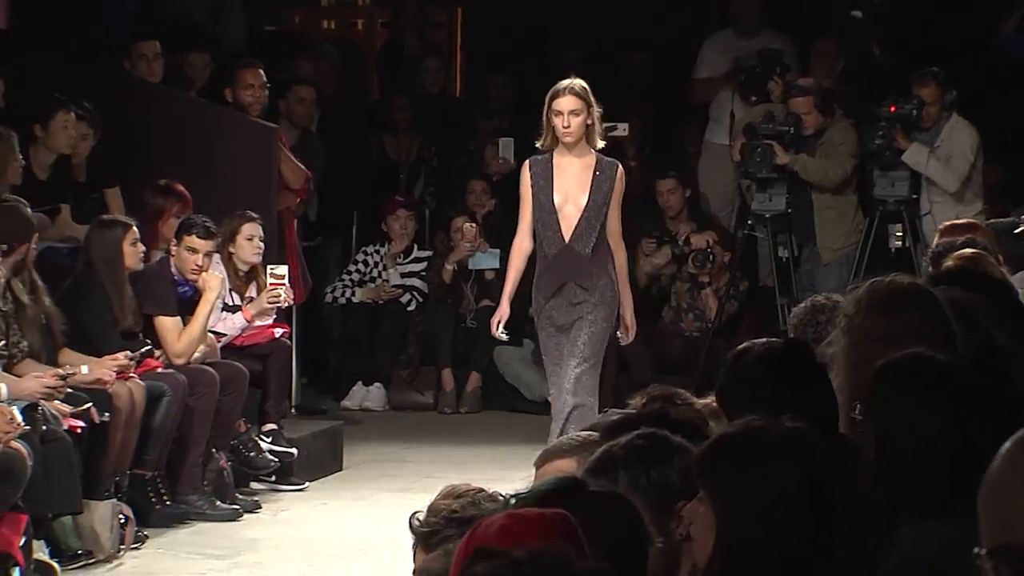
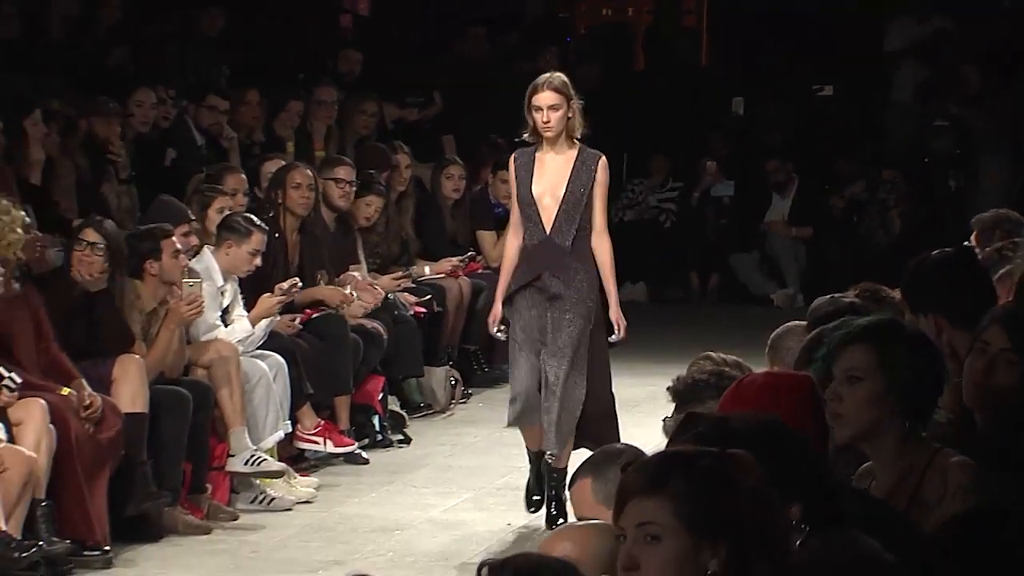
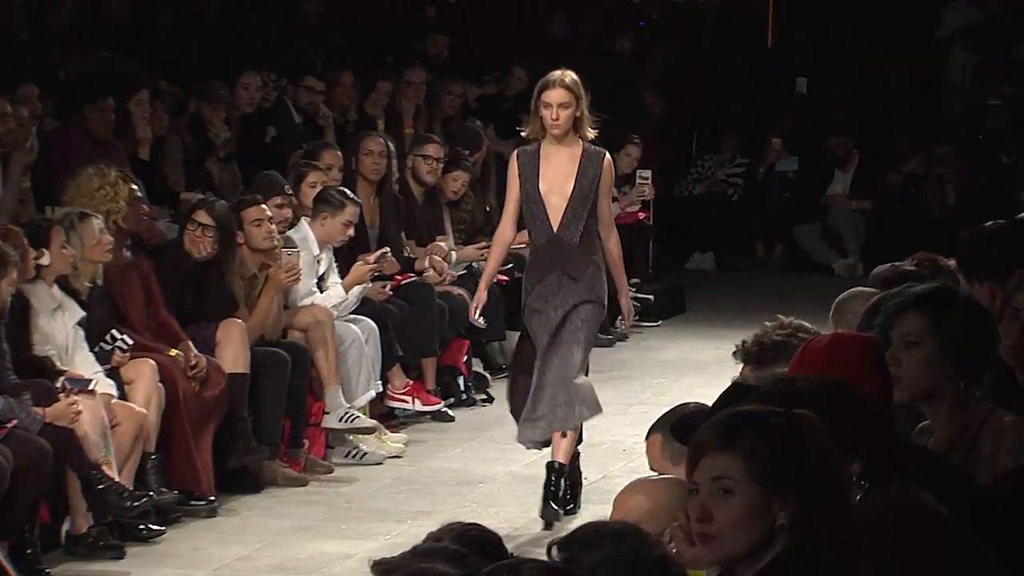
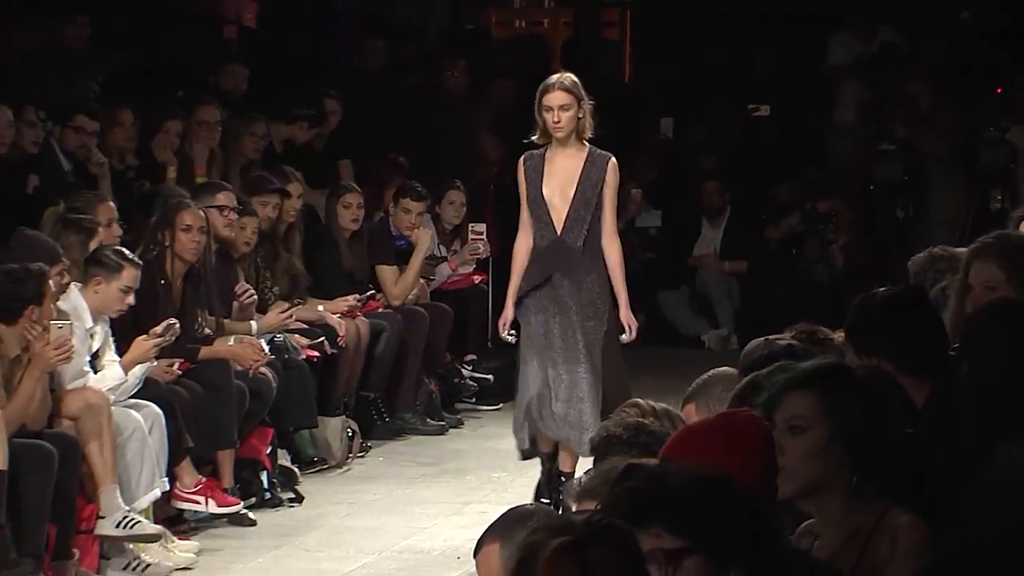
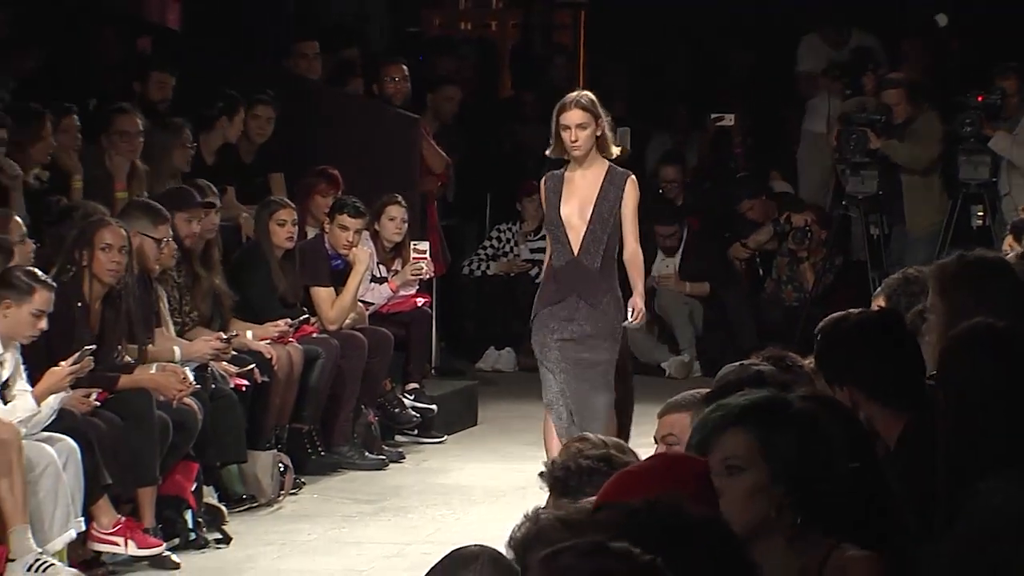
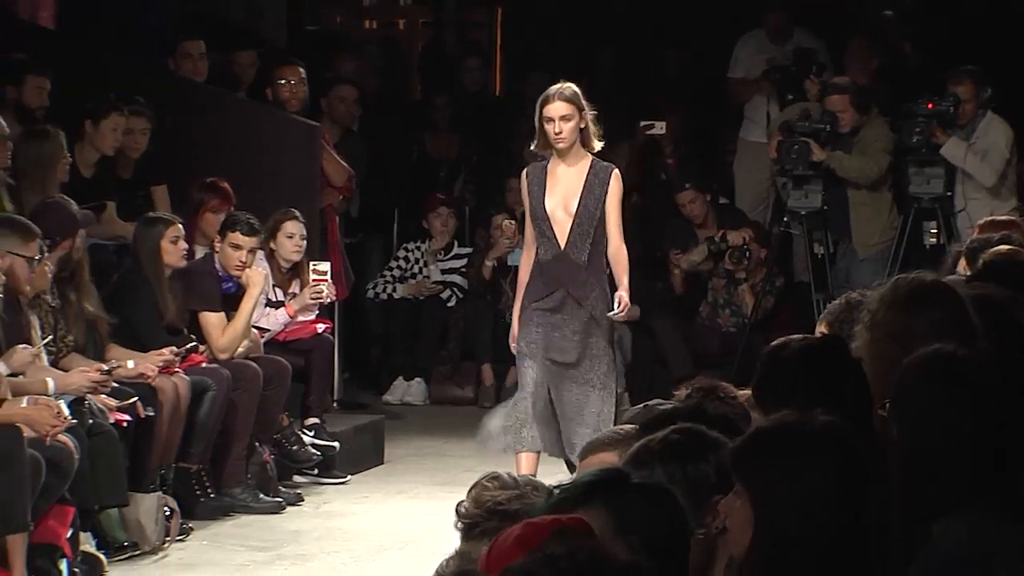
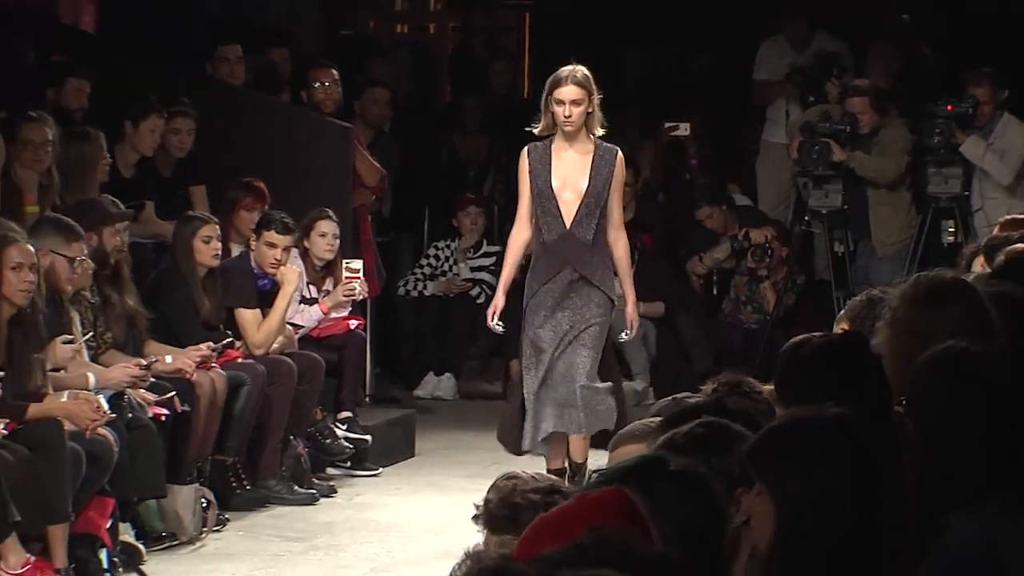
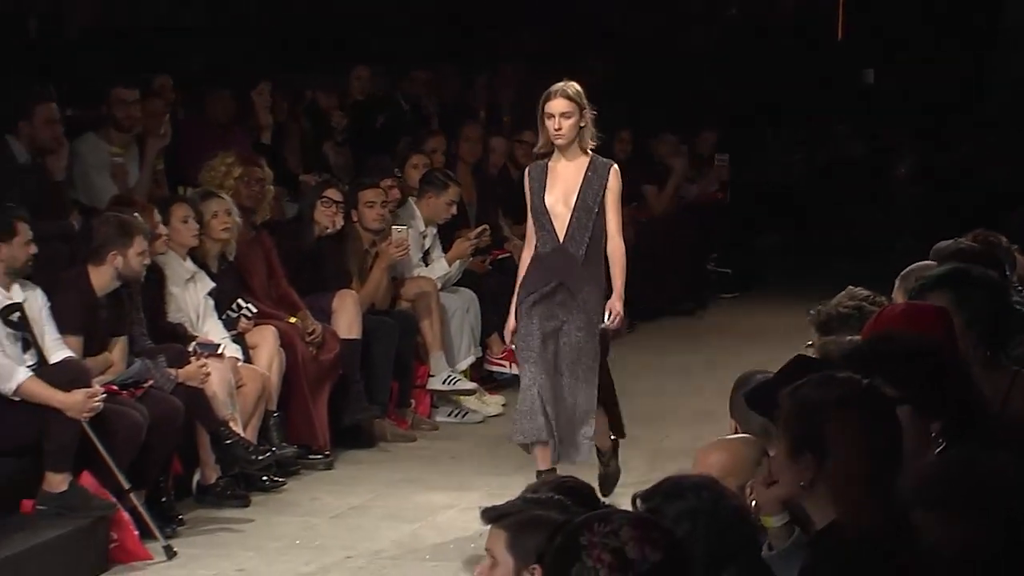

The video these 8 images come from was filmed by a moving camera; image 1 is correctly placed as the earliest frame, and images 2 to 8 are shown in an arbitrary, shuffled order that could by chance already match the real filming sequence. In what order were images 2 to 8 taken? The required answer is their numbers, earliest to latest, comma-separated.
6, 7, 5, 4, 2, 3, 8
